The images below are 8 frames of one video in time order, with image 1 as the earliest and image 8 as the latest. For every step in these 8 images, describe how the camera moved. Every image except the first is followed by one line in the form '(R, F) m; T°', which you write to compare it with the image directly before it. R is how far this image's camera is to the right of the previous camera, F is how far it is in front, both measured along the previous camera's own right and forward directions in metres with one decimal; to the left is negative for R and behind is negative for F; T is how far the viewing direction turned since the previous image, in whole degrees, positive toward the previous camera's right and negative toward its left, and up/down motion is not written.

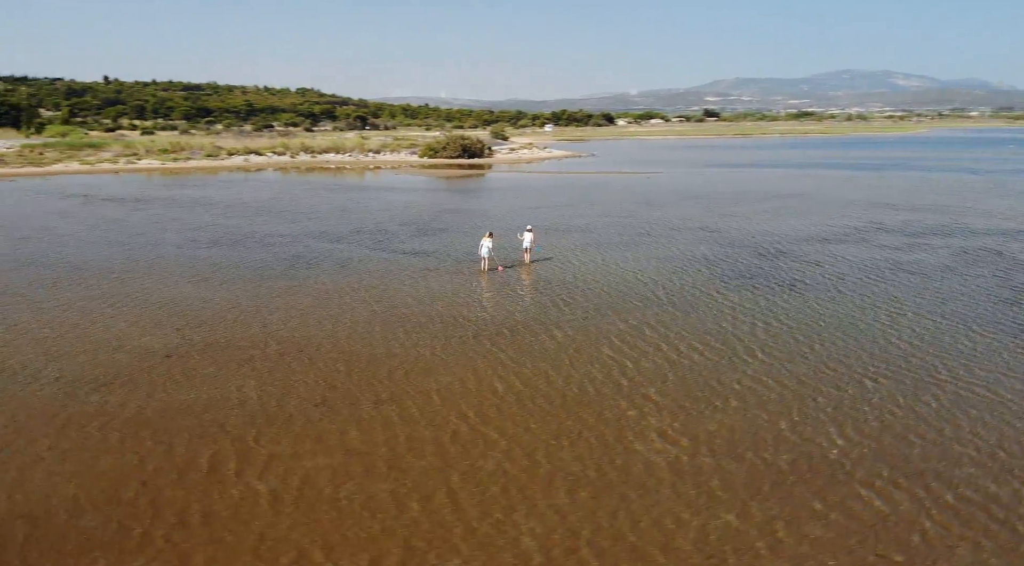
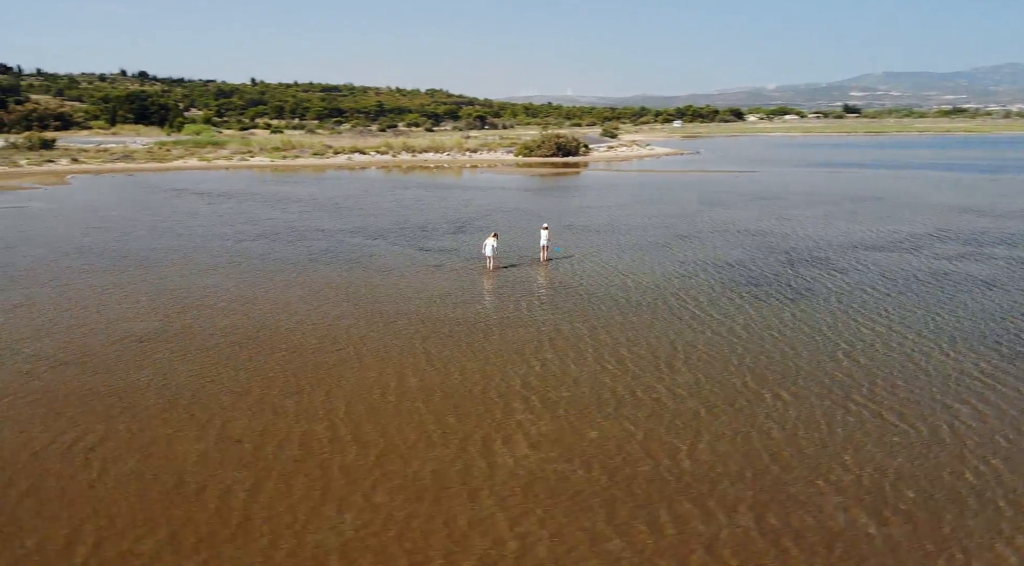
(+3.6, +0.2) m; -8°
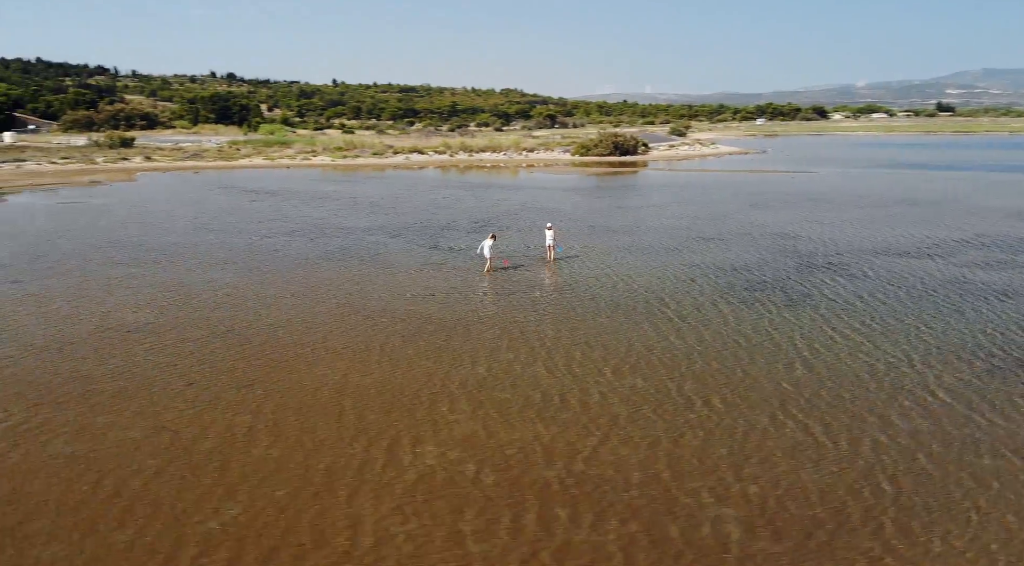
(+2.3, 0.0) m; -5°
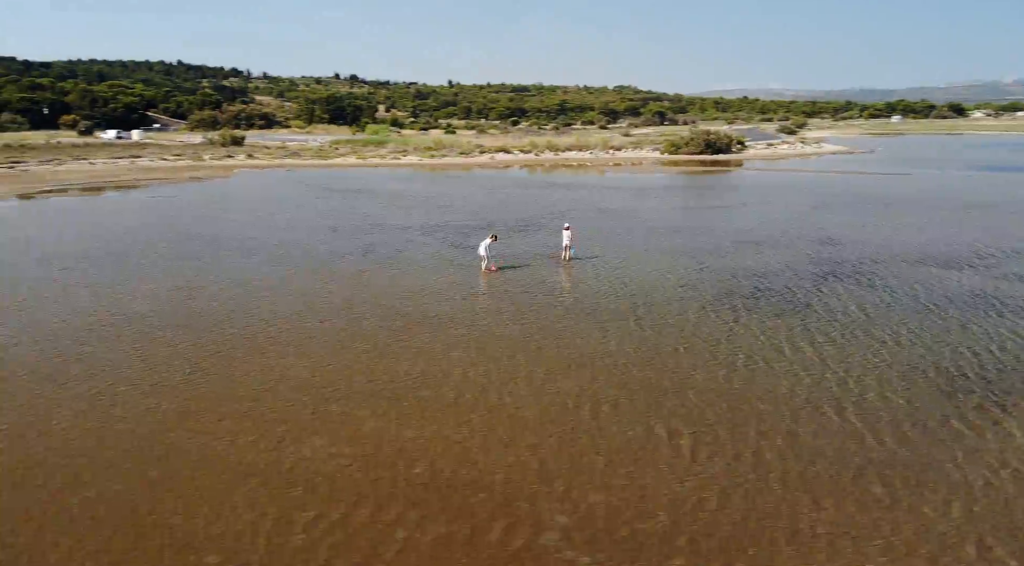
(+3.4, -0.1) m; -7°
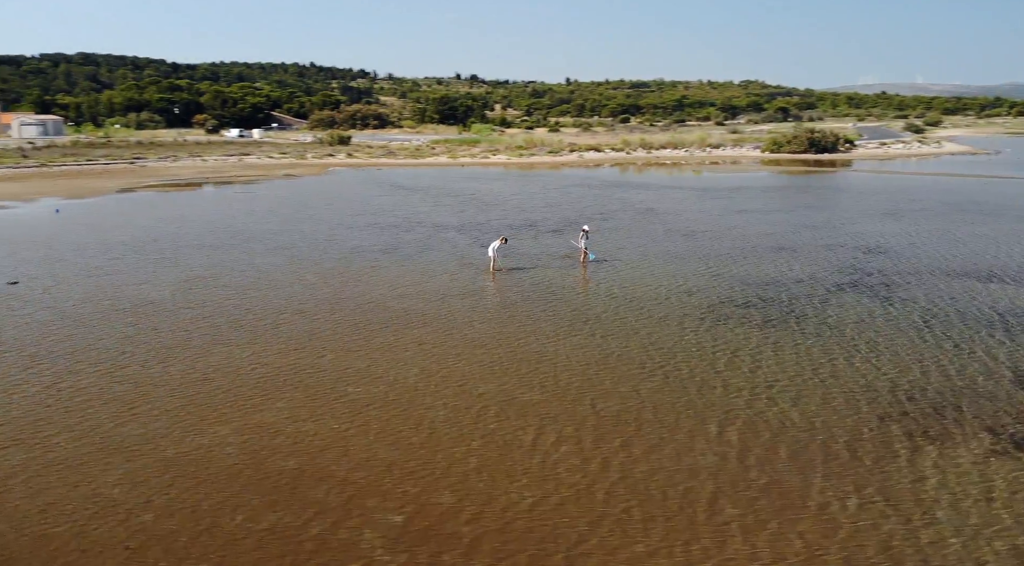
(+3.4, 0.0) m; -8°
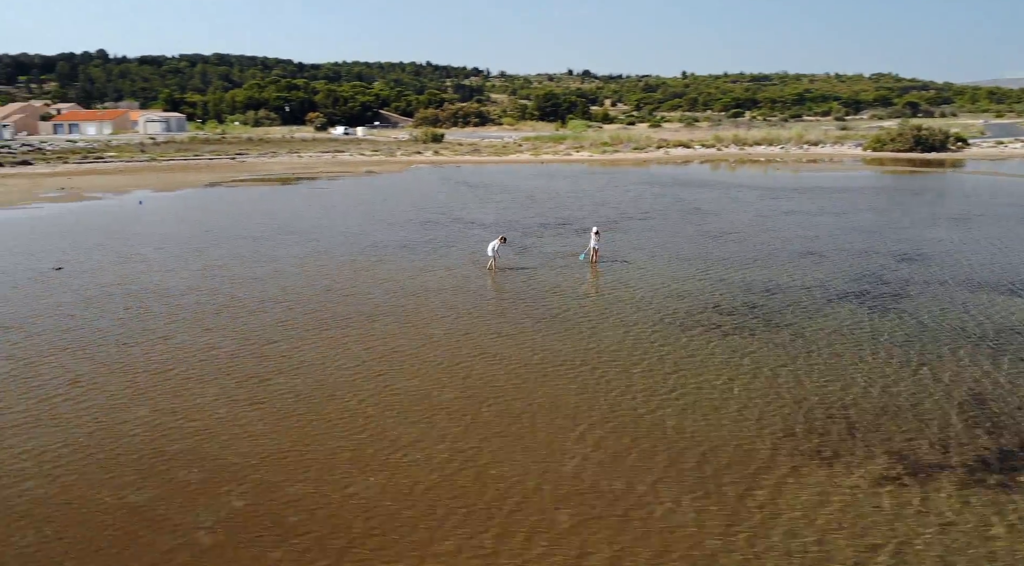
(+3.4, -0.1) m; -7°
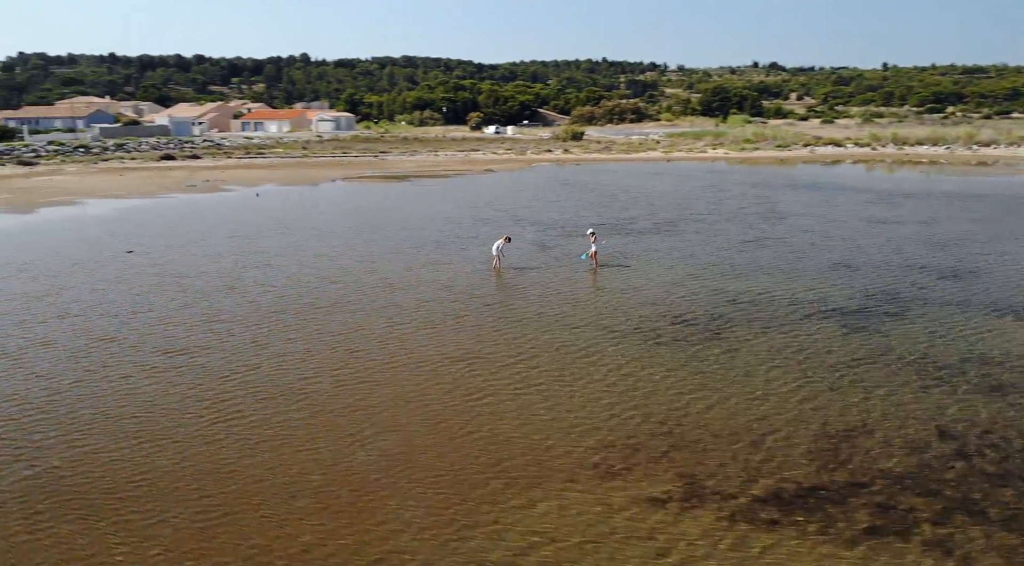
(+5.4, +0.3) m; -12°
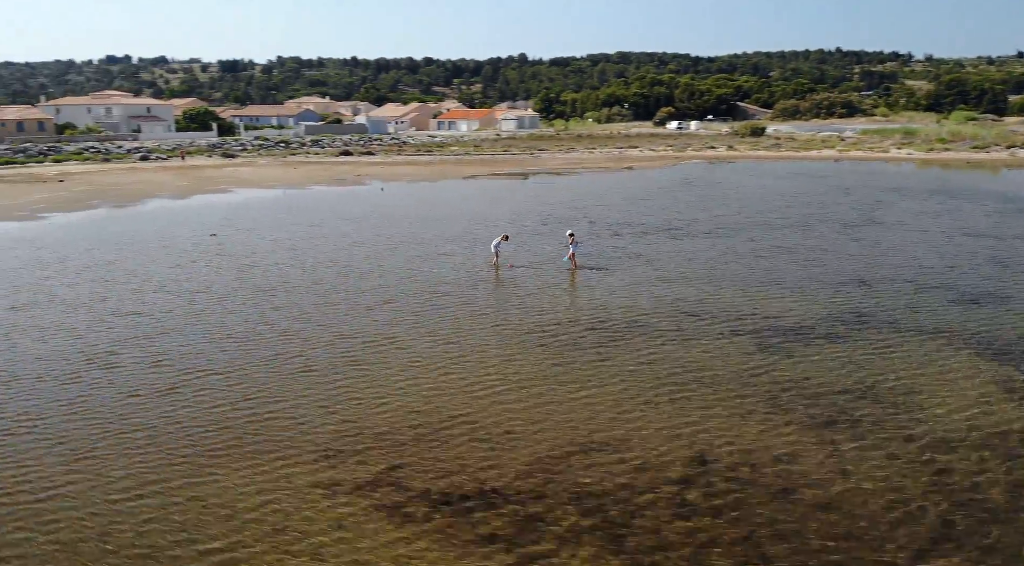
(+6.9, +0.5) m; -15°
